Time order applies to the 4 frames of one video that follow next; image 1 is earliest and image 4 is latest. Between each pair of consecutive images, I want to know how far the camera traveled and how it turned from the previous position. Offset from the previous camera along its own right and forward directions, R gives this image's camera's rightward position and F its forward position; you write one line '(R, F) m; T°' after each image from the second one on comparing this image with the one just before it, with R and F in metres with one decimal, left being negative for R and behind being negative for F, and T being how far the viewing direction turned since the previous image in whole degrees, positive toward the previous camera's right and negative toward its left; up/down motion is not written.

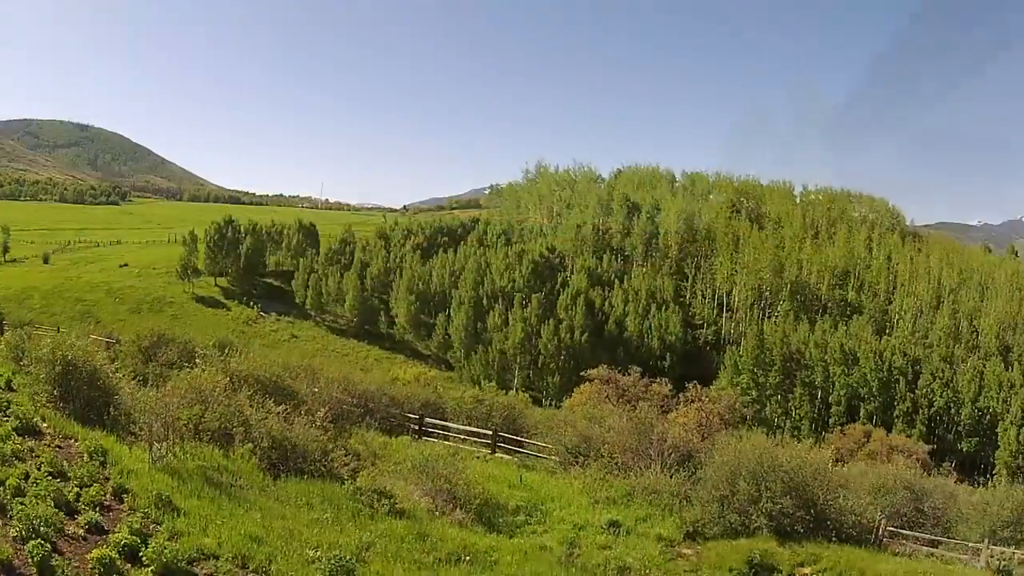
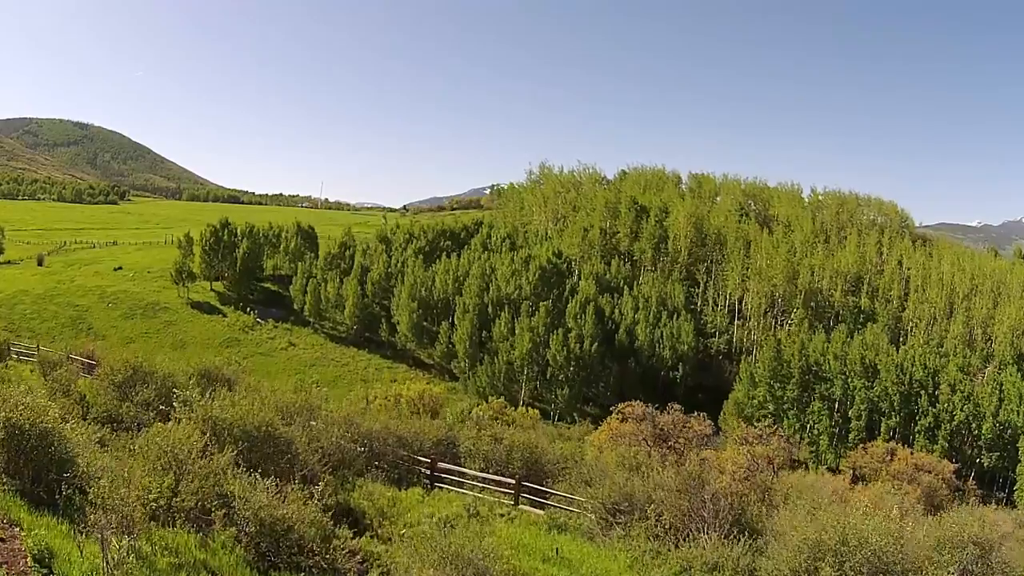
(-0.7, +2.3) m; 0°
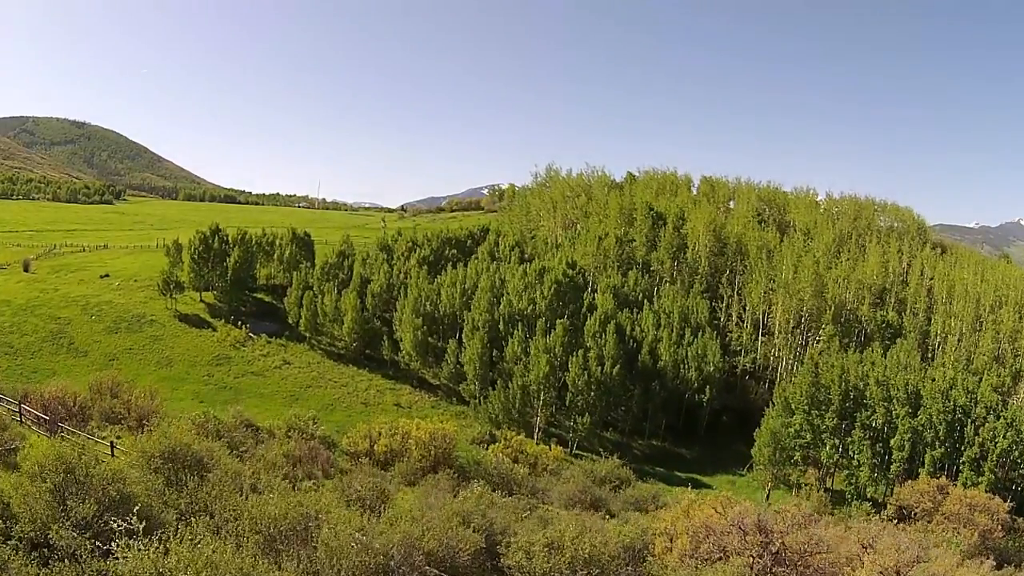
(-1.4, +4.4) m; 0°
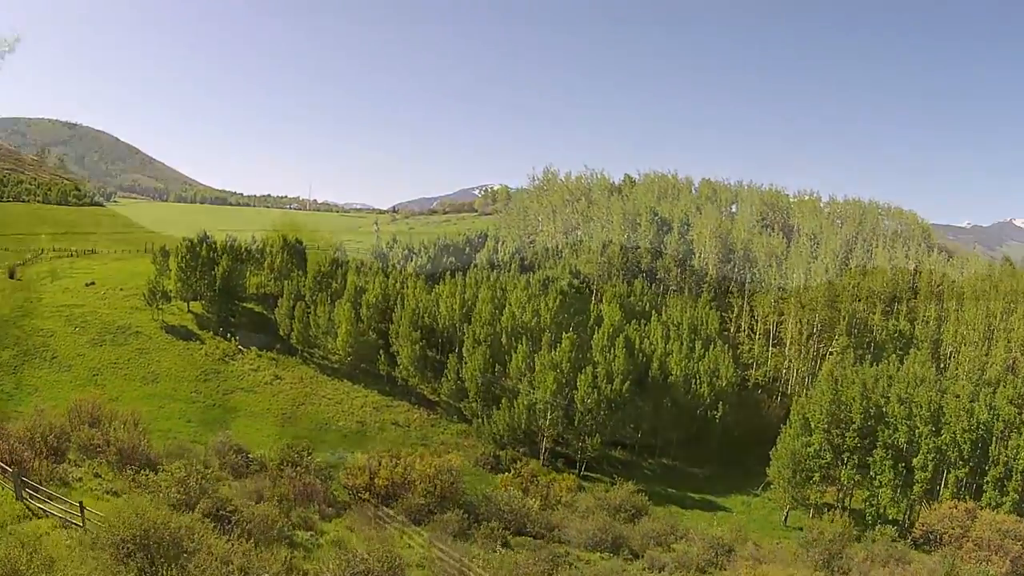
(-0.9, +2.6) m; +1°
